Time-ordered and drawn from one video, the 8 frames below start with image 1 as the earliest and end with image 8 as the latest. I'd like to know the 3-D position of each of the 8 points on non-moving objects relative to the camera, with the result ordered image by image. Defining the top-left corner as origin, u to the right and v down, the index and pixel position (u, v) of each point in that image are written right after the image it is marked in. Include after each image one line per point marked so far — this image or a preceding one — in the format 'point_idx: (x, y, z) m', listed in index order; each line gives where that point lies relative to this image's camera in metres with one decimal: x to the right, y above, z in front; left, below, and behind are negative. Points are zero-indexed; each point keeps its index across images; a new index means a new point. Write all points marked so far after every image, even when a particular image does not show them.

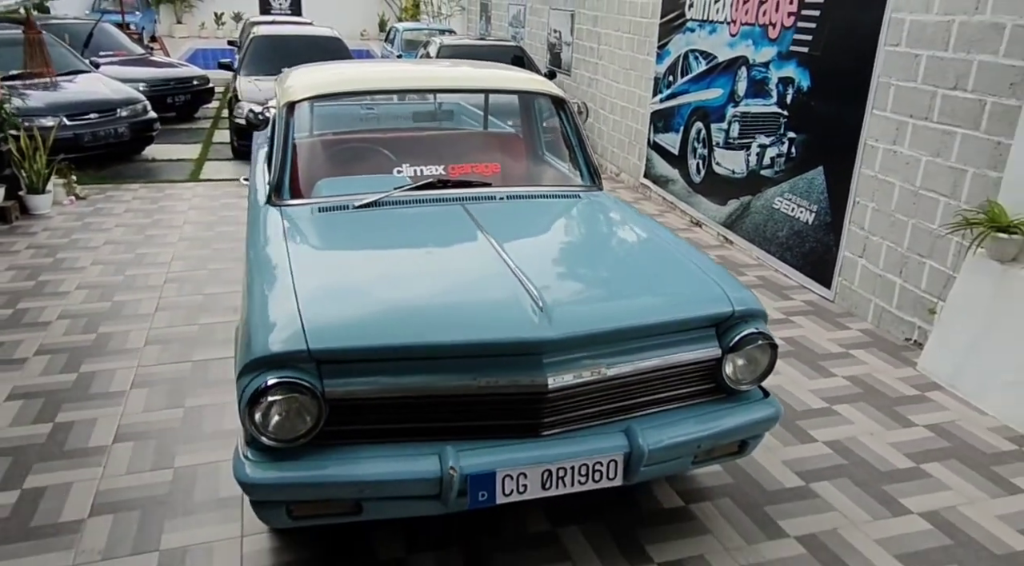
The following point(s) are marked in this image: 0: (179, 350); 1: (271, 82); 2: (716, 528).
0: (-1.8, -0.4, +4.2) m
1: (-3.2, +2.7, +10.0) m
2: (+0.7, -0.9, +2.7) m
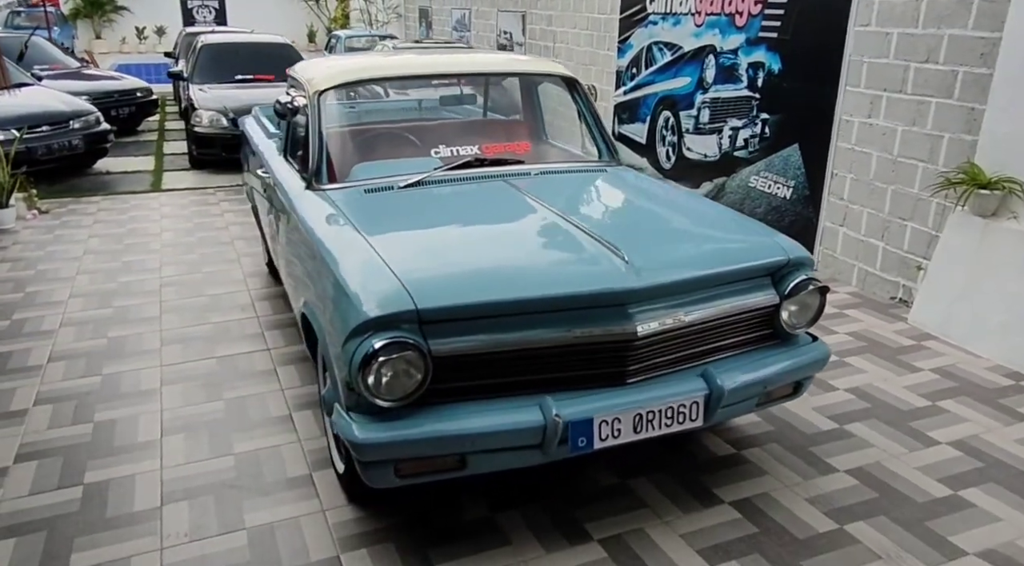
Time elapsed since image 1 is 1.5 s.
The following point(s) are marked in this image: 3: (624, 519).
0: (-1.7, -0.4, +4.1) m
1: (-3.8, +2.5, +9.8) m
2: (+1.0, -0.7, +2.9) m
3: (+0.4, -0.8, +2.6) m
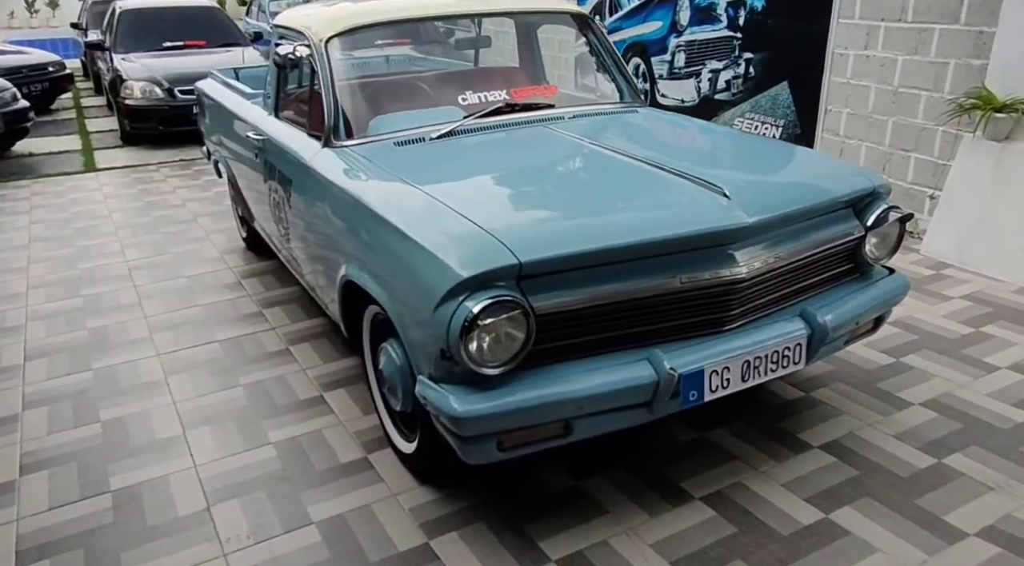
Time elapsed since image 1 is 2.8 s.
0: (-1.6, -0.2, +3.8) m
1: (-4.3, +2.7, +9.1) m
2: (+1.3, -0.5, +2.8) m
3: (+0.7, -0.6, +2.5) m
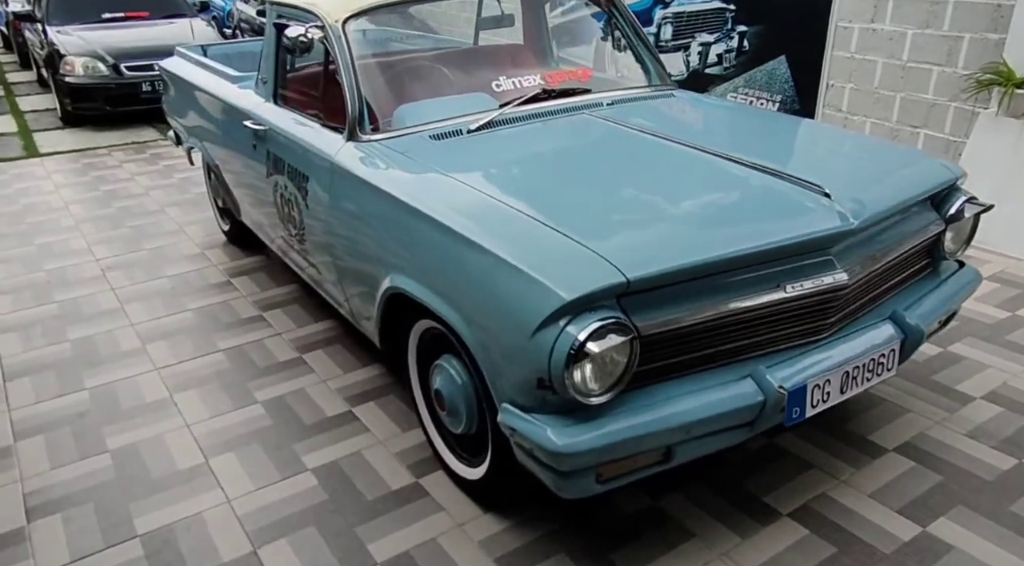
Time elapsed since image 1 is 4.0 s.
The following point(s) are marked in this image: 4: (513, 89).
0: (-1.5, -0.3, +3.5) m
1: (-4.7, +2.8, +8.5) m
2: (+1.4, -0.4, +2.7) m
3: (+0.9, -0.6, +2.4) m
4: (0.0, +0.8, +2.9) m
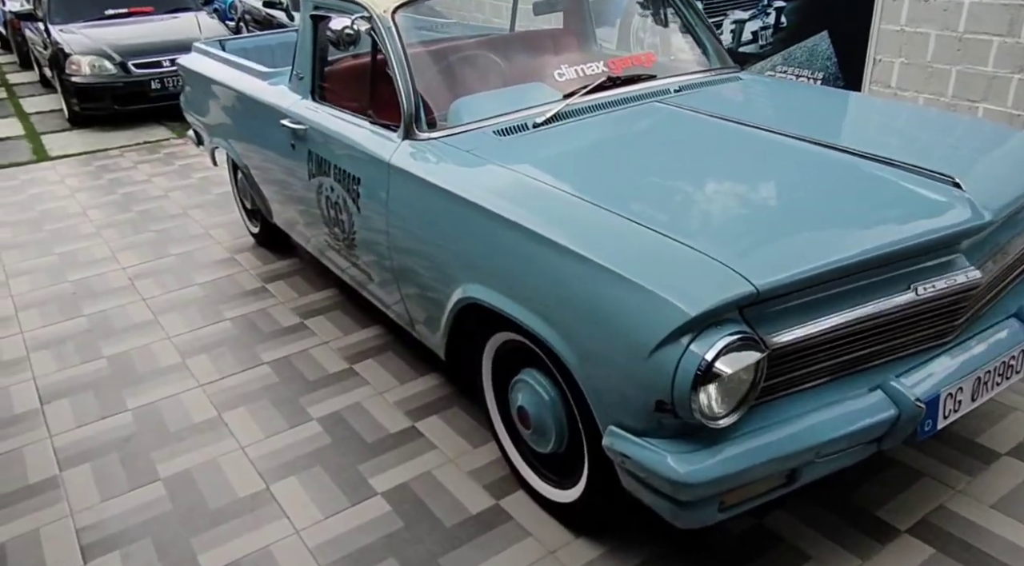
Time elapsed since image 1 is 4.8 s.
0: (-1.2, -0.3, +3.3) m
1: (-4.5, +2.8, +8.2) m
2: (+1.7, -0.4, +2.6) m
3: (+1.2, -0.6, +2.2) m
4: (+0.2, +0.7, +2.7) m
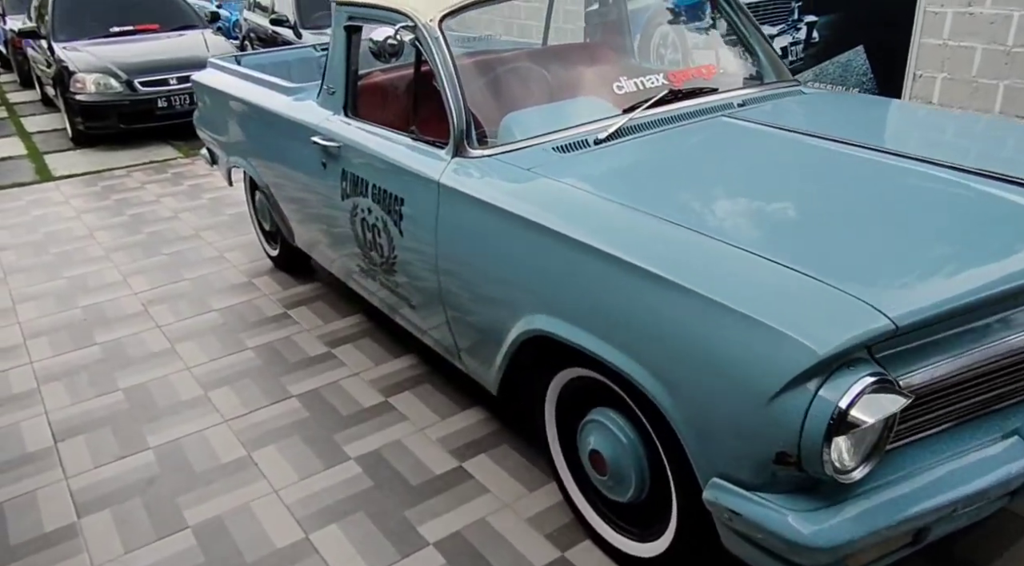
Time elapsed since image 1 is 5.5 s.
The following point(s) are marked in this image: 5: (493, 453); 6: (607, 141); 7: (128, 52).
0: (-1.0, -0.4, +3.1) m
1: (-4.4, +2.5, +8.1) m
2: (+1.9, -0.5, +2.4) m
3: (+1.4, -0.7, +2.0) m
4: (+0.4, +0.7, +2.6) m
5: (-0.1, -0.6, +2.6) m
6: (+0.3, +0.4, +2.3) m
7: (-4.0, +2.4, +7.8) m
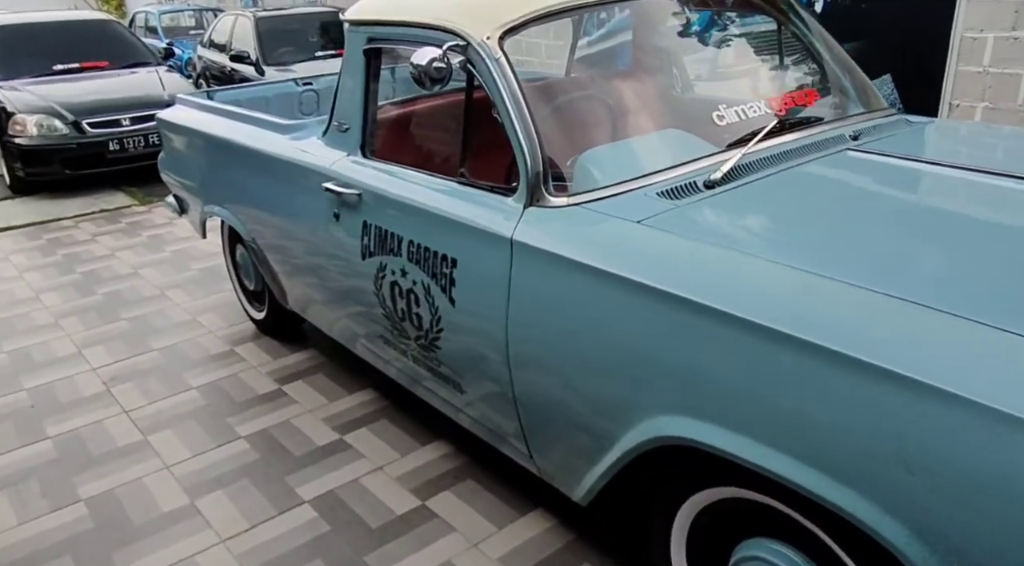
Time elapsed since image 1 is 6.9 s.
0: (-0.8, -0.7, +2.5) m
1: (-4.6, +1.9, +7.4) m
2: (+2.1, -0.6, +2.0) m
3: (+1.6, -0.8, +1.5) m
4: (+0.6, +0.5, +2.1) m
5: (+0.2, -0.8, +2.0) m
6: (+0.5, +0.2, +1.9) m
7: (-4.2, +1.8, +7.2) m
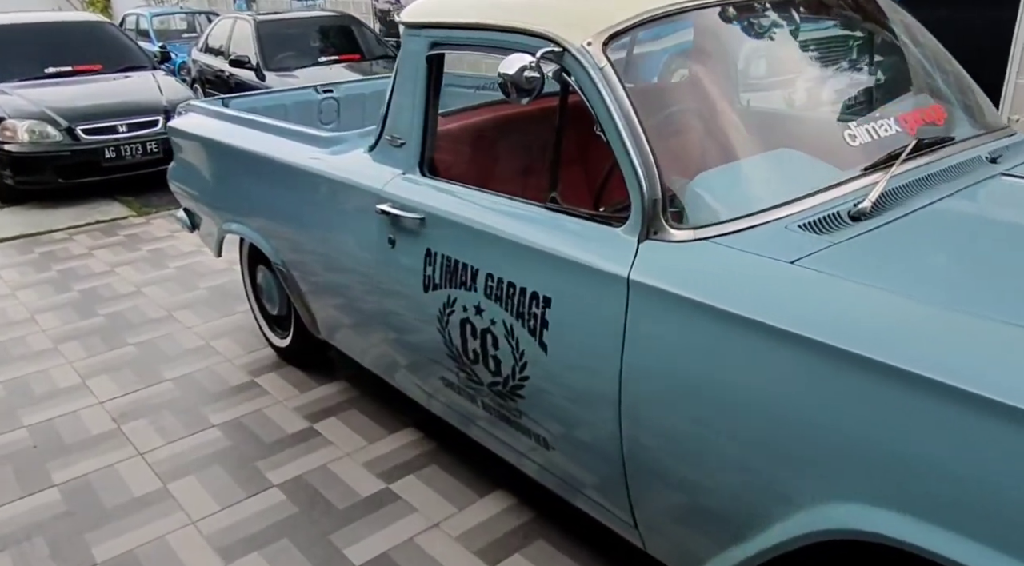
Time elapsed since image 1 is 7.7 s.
0: (-0.6, -0.8, +2.2) m
1: (-4.4, +1.8, +7.1) m
2: (+2.4, -0.8, +1.7) m
3: (+1.9, -0.9, +1.3) m
4: (+0.9, +0.3, +1.9) m
5: (+0.4, -0.9, +1.8) m
6: (+0.8, +0.1, +1.6) m
7: (-4.0, +1.7, +6.8) m
